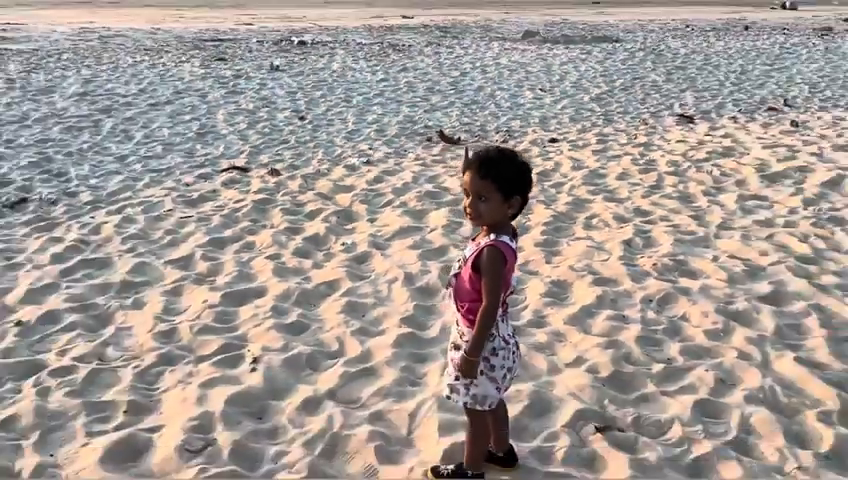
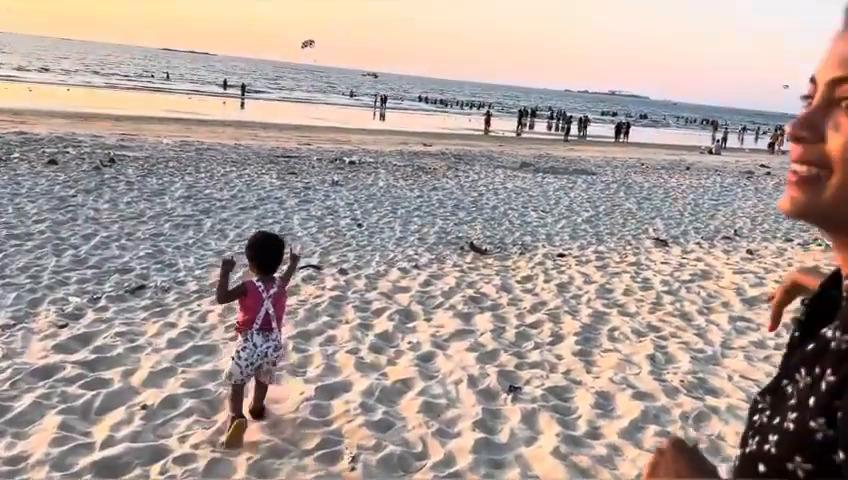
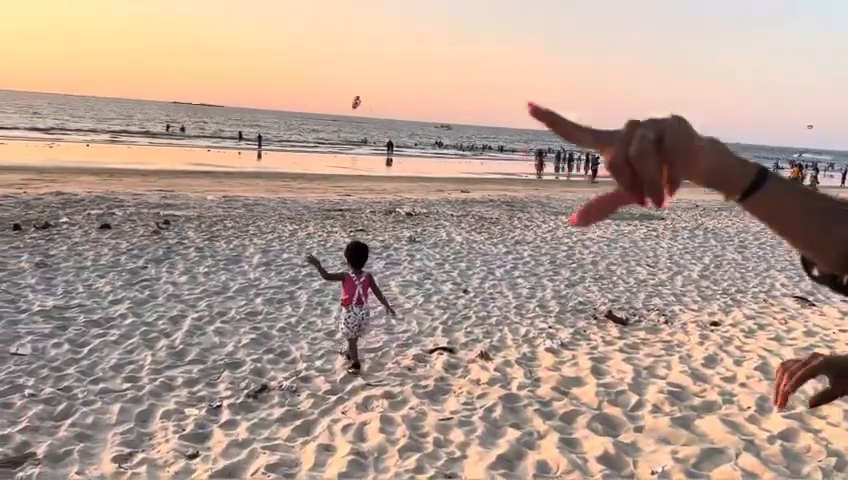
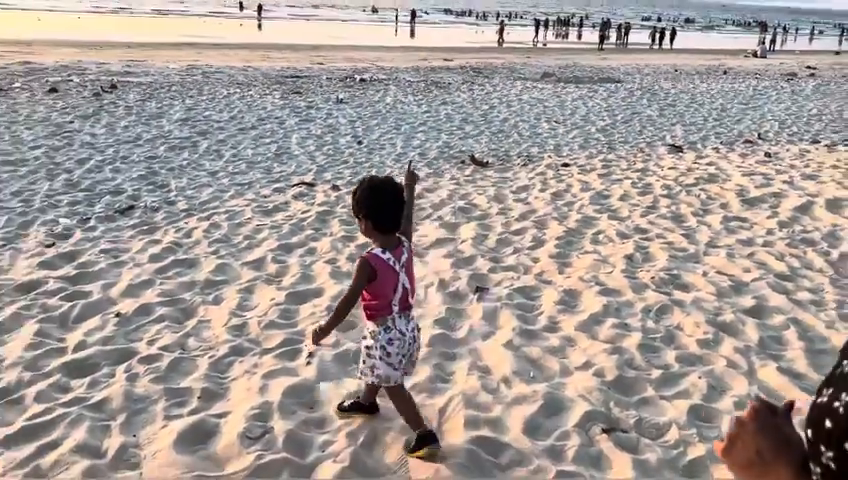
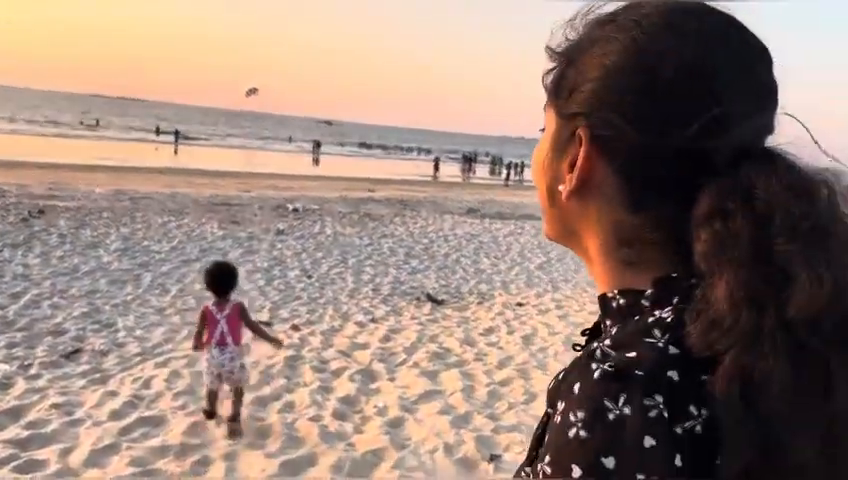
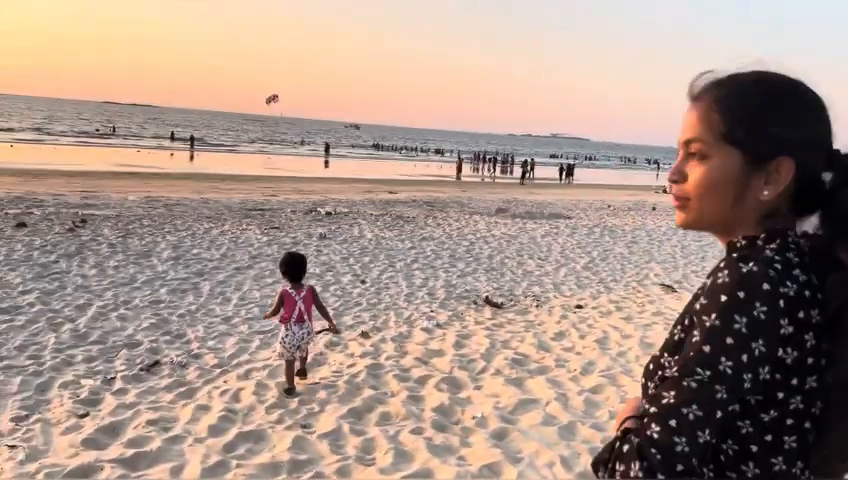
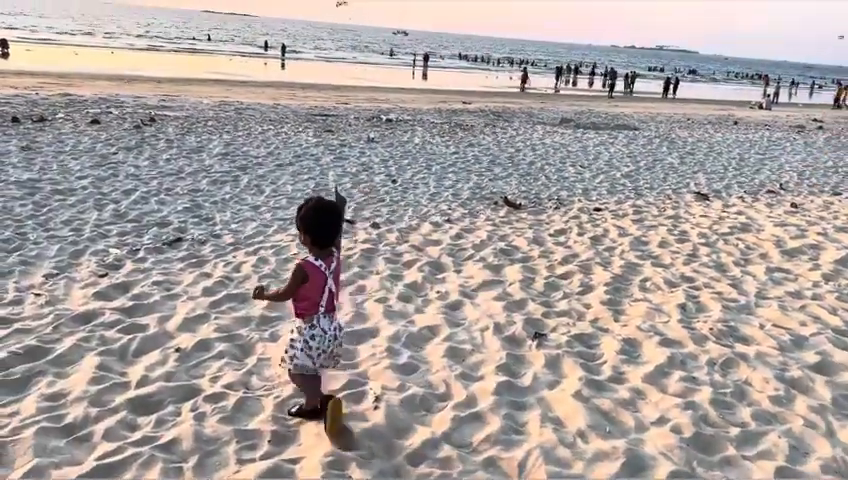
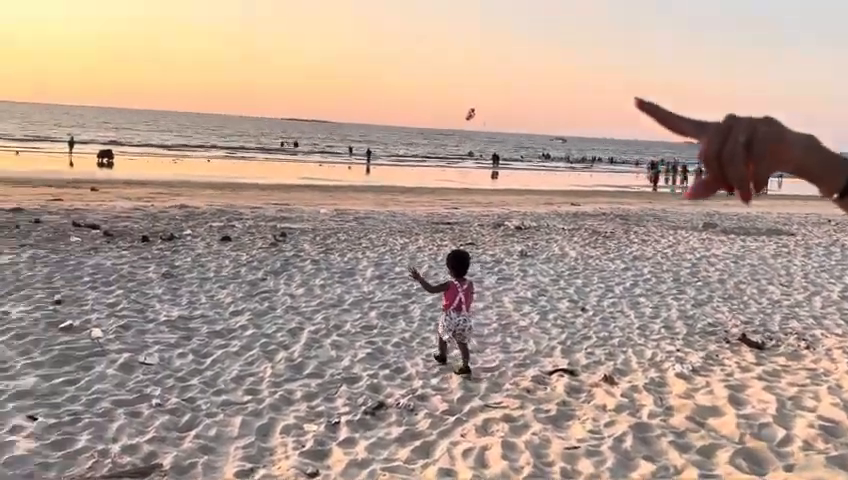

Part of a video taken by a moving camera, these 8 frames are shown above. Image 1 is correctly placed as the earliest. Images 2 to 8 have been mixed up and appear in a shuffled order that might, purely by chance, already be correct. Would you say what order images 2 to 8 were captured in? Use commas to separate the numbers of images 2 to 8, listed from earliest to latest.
4, 7, 2, 5, 6, 3, 8
